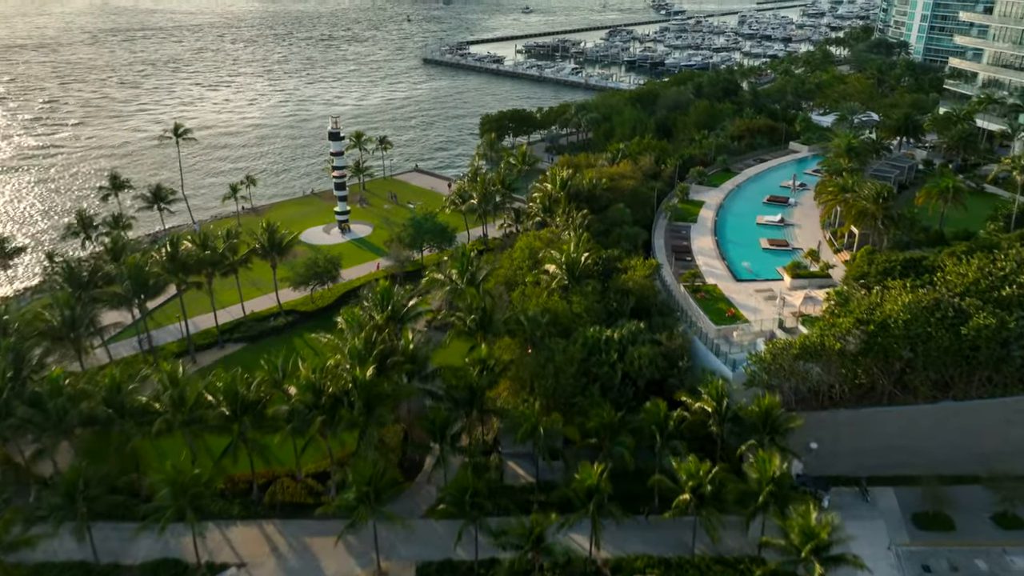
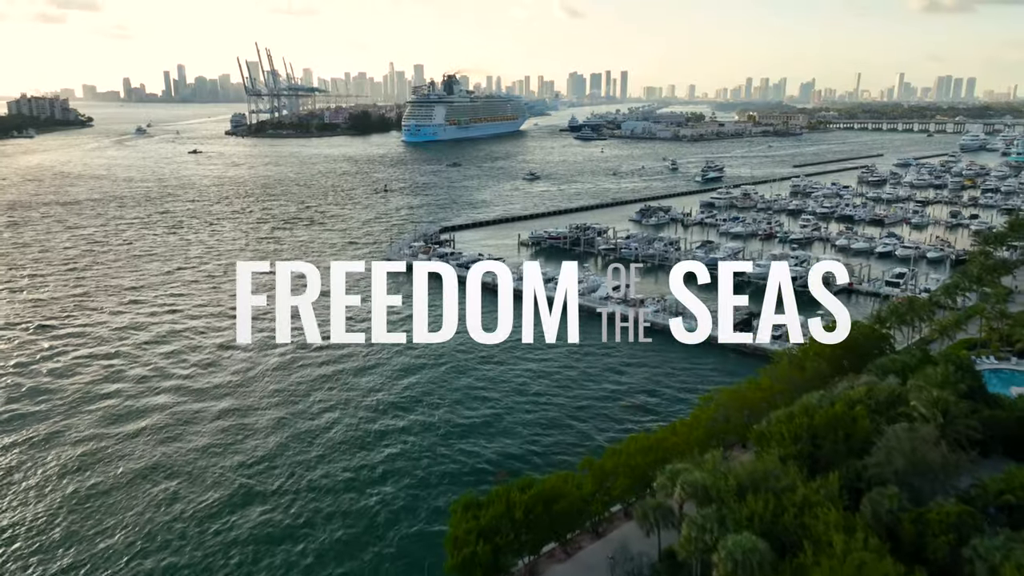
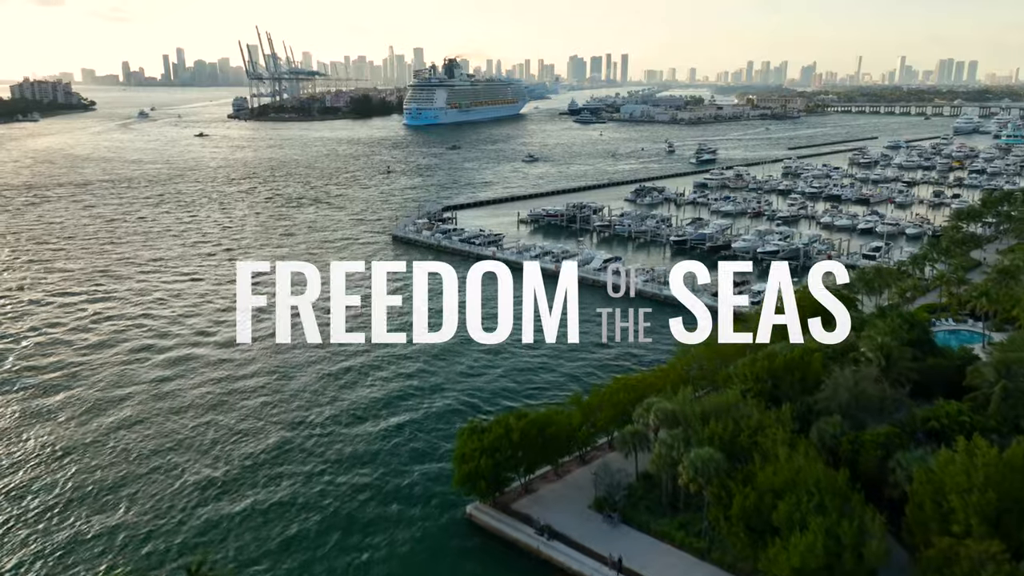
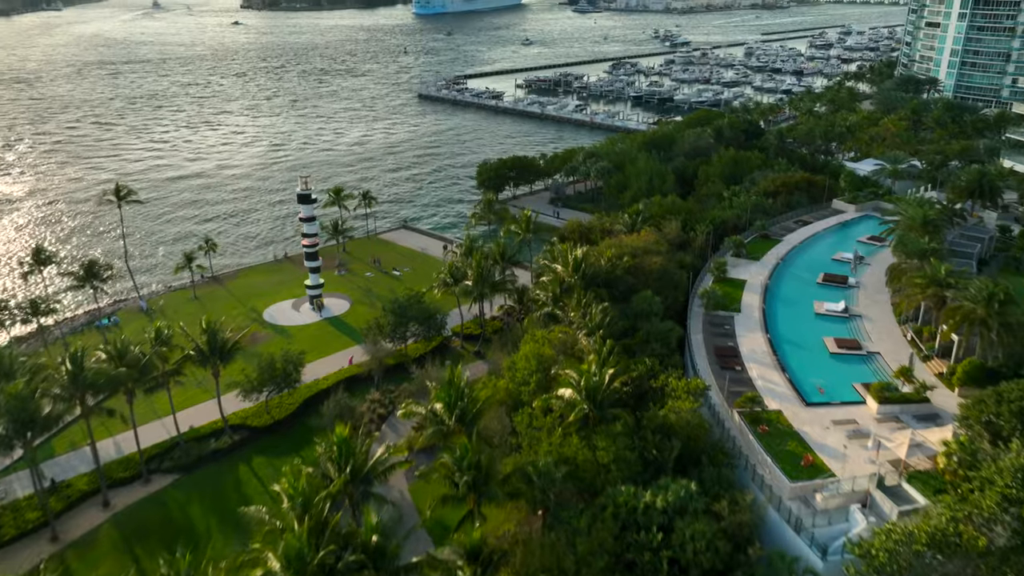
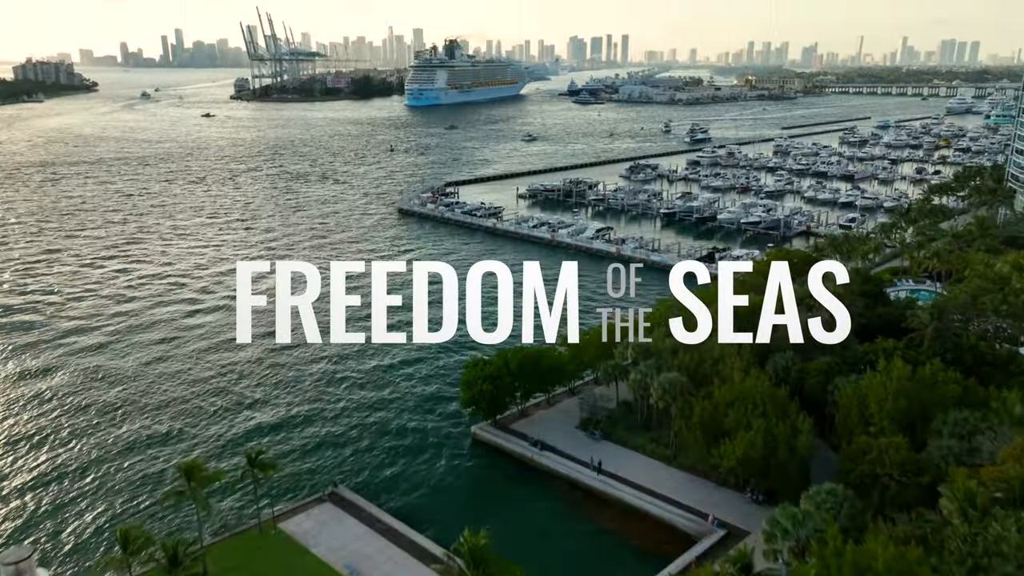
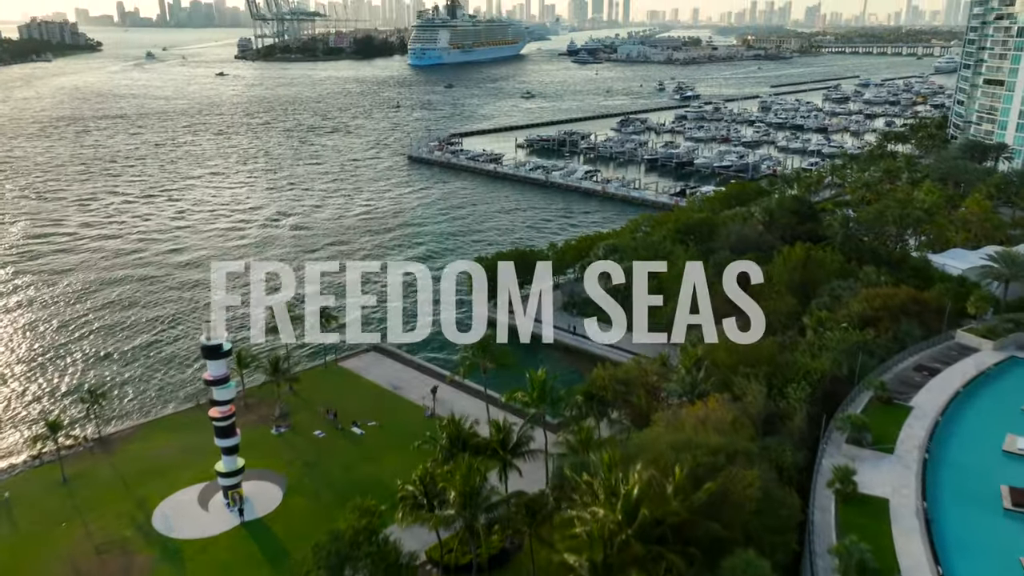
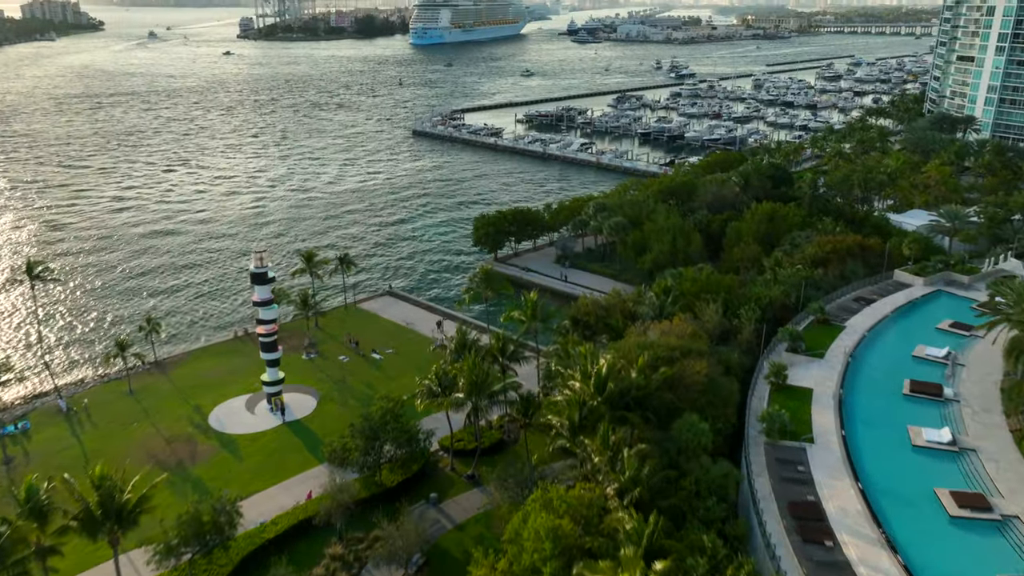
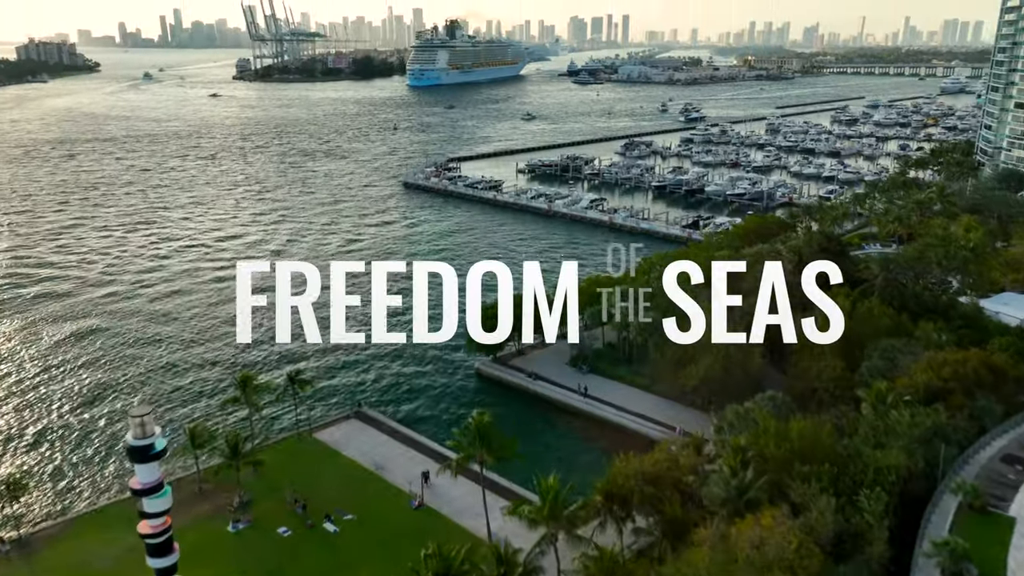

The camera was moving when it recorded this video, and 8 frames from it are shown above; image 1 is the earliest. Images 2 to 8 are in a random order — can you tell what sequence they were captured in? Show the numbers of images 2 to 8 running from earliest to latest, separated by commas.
4, 7, 6, 8, 5, 3, 2
